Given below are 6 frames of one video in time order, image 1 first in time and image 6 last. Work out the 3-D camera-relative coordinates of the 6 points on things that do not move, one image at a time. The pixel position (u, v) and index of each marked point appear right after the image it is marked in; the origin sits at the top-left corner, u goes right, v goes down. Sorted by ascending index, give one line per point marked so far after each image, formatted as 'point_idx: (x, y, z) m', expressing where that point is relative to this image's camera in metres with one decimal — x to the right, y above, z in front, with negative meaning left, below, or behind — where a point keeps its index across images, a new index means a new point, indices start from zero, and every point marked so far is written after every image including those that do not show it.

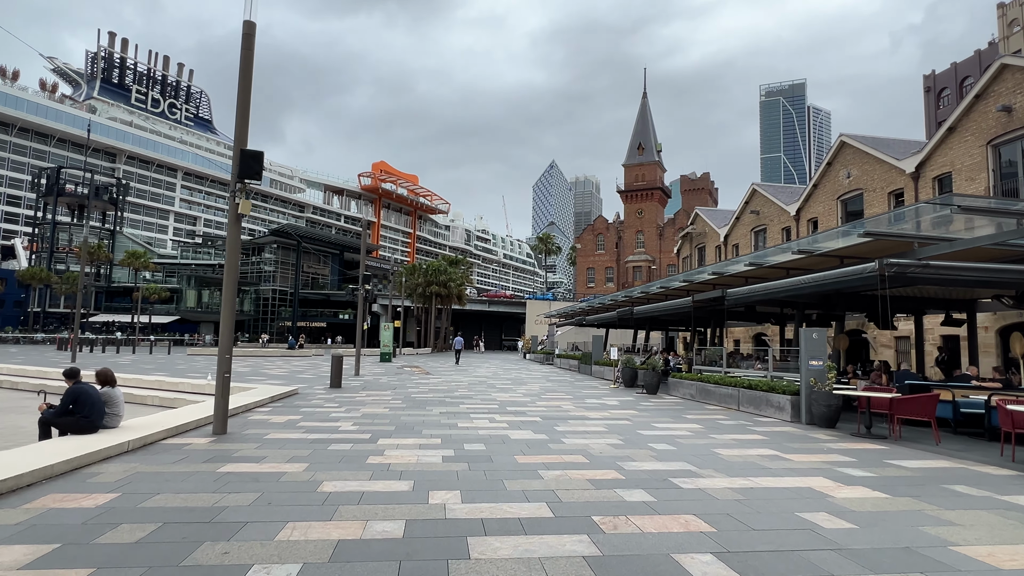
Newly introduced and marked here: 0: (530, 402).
0: (+0.5, -2.7, +13.9) m
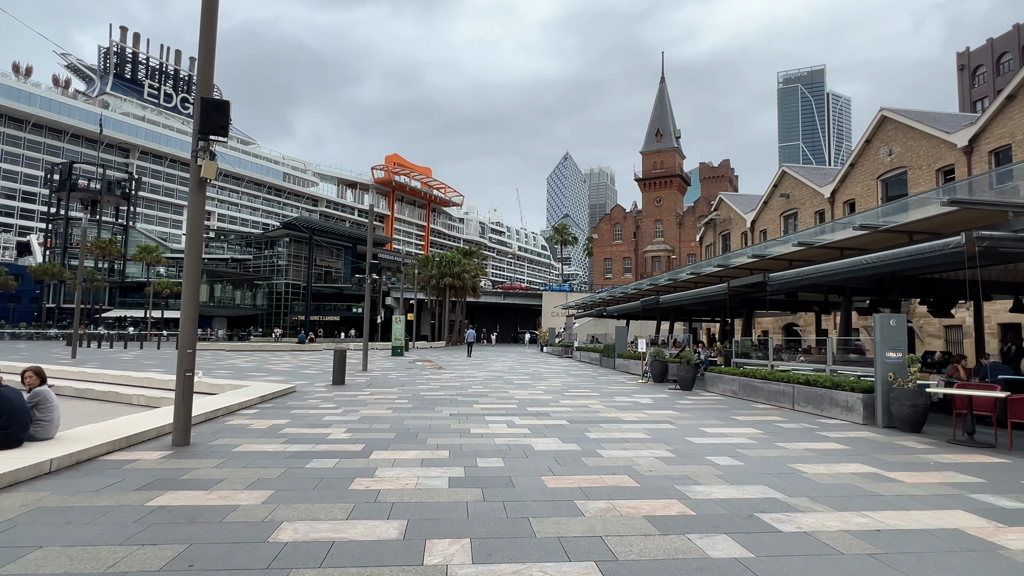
0: (+0.9, -2.4, +12.4) m
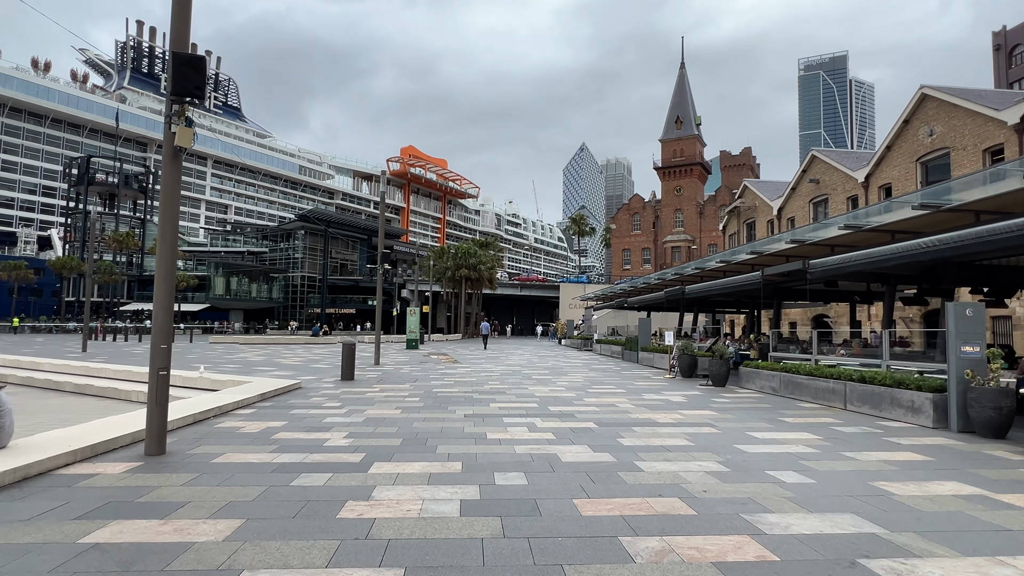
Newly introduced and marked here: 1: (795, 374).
0: (+1.3, -2.2, +11.4) m
1: (+5.7, -1.7, +11.7) m
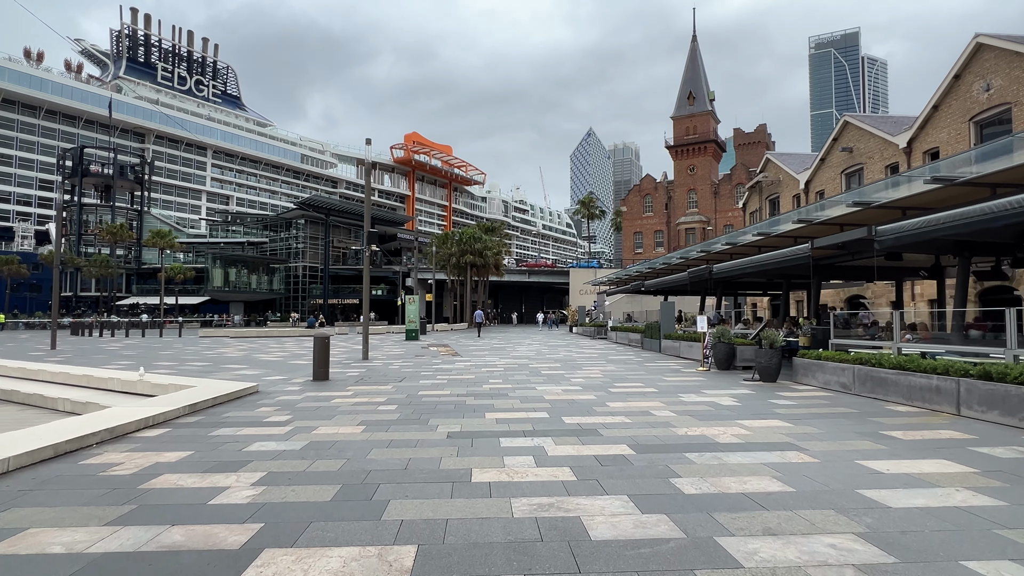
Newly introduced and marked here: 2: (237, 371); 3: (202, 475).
0: (+1.3, -1.8, +8.9) m
1: (+5.7, -1.2, +9.2) m
2: (-6.9, -2.1, +14.7) m
3: (-2.6, -1.6, +4.9) m
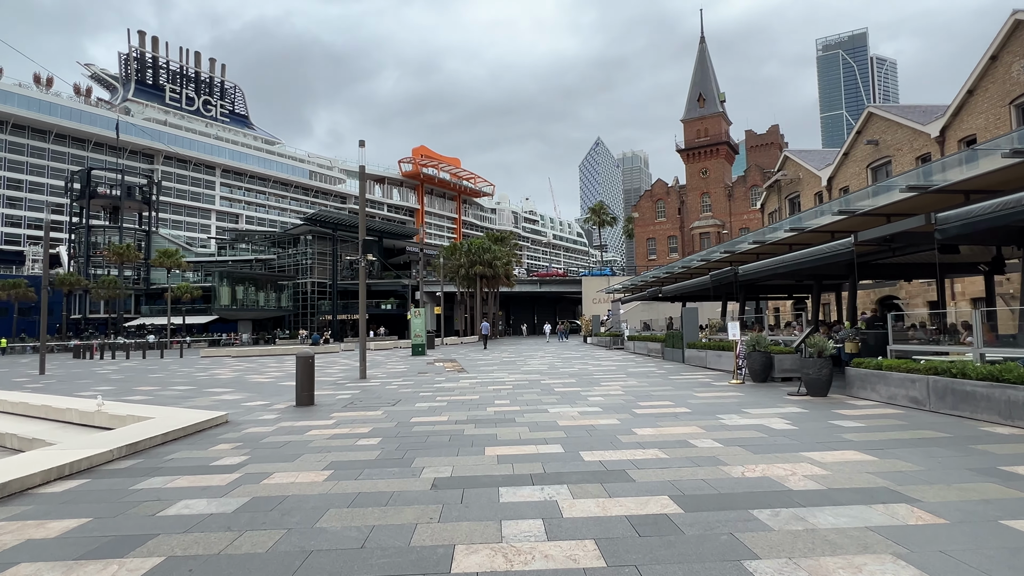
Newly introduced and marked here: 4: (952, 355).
0: (+1.4, -1.8, +7.4) m
1: (+5.8, -1.2, +7.6) m
2: (-6.7, -2.5, +13.3) m
3: (-2.6, -1.6, +3.5) m
4: (+6.9, -1.0, +8.8) m
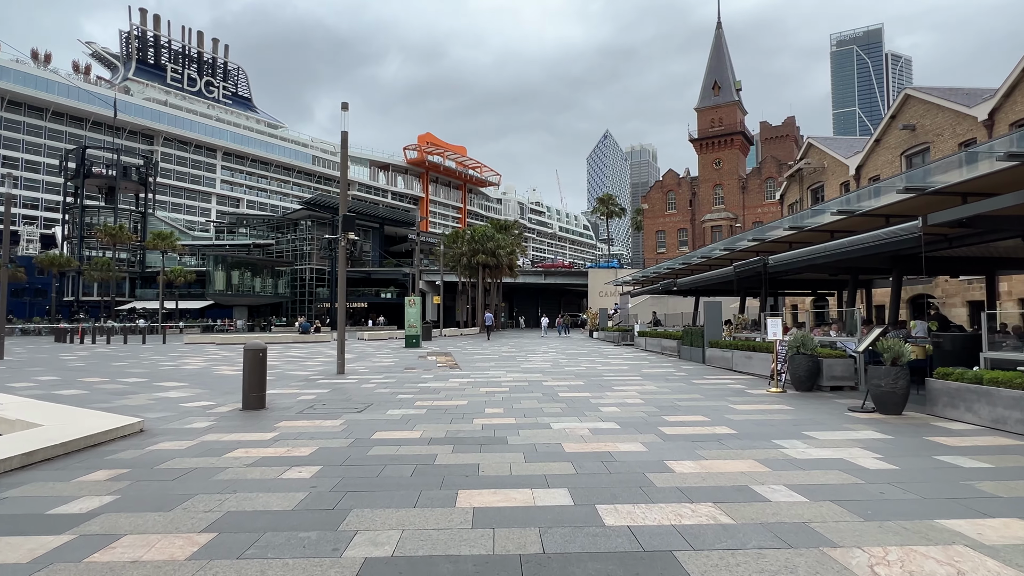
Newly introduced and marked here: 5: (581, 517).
0: (+1.3, -1.6, +5.4) m
1: (+5.7, -1.1, +5.6) m
2: (-6.8, -2.0, +11.4) m
3: (-2.7, -1.4, +1.5) m
4: (+6.8, -0.9, +6.8) m
5: (+0.5, -1.5, +4.0) m
